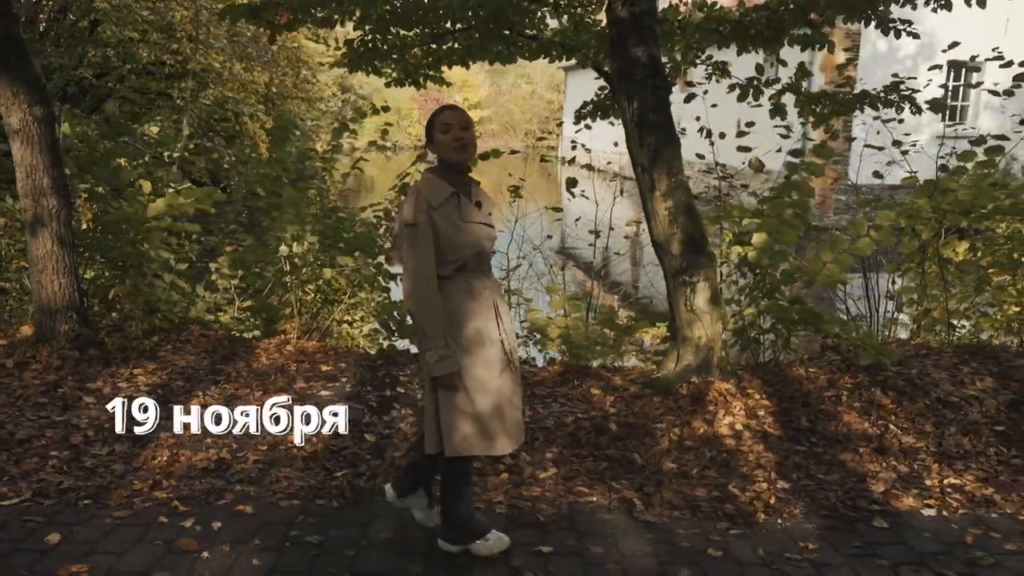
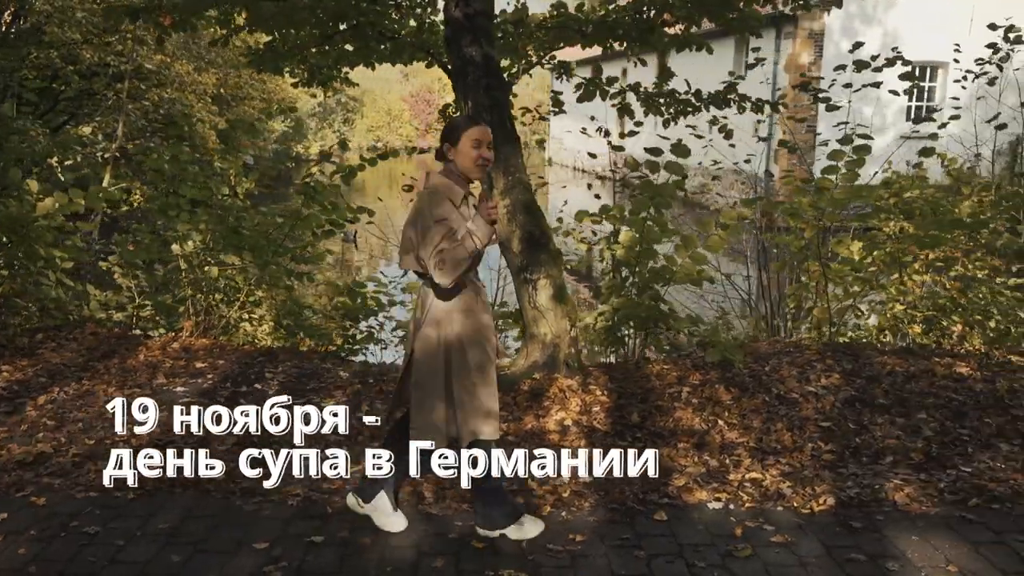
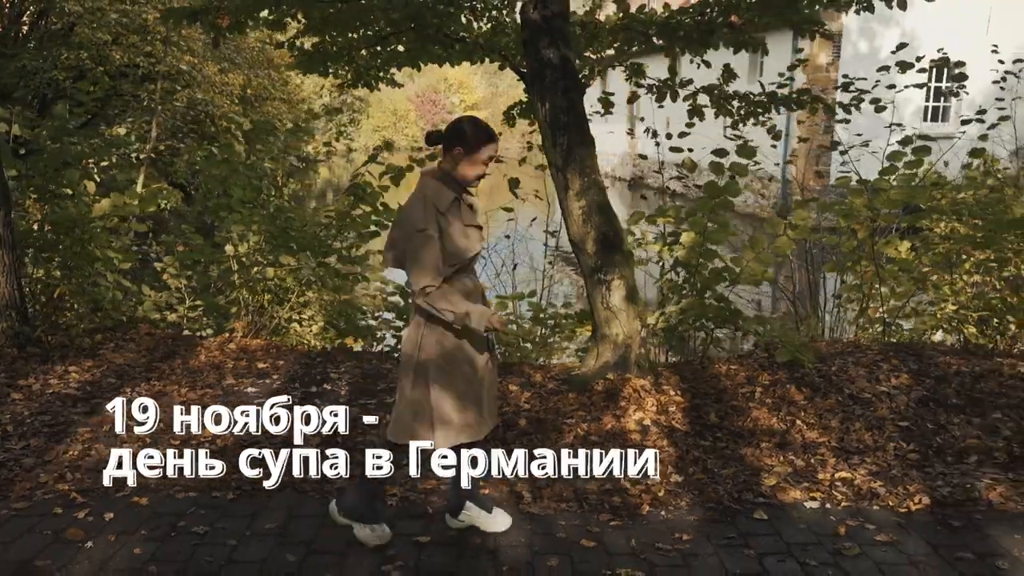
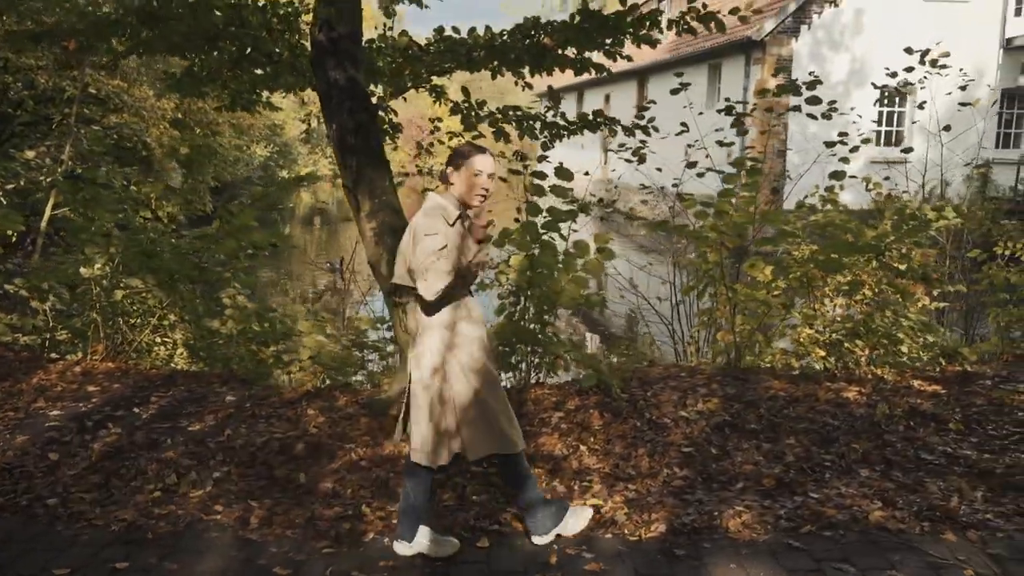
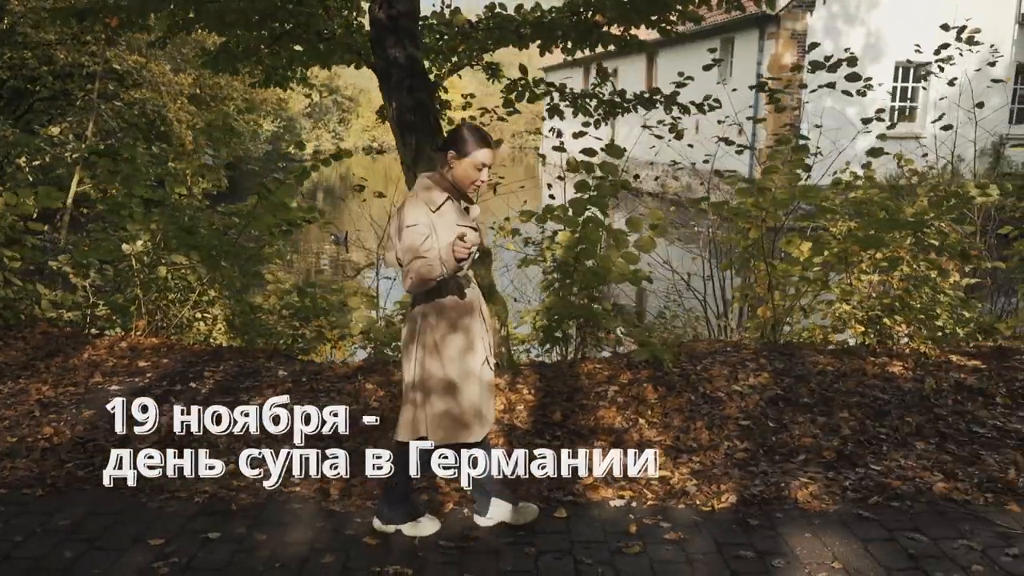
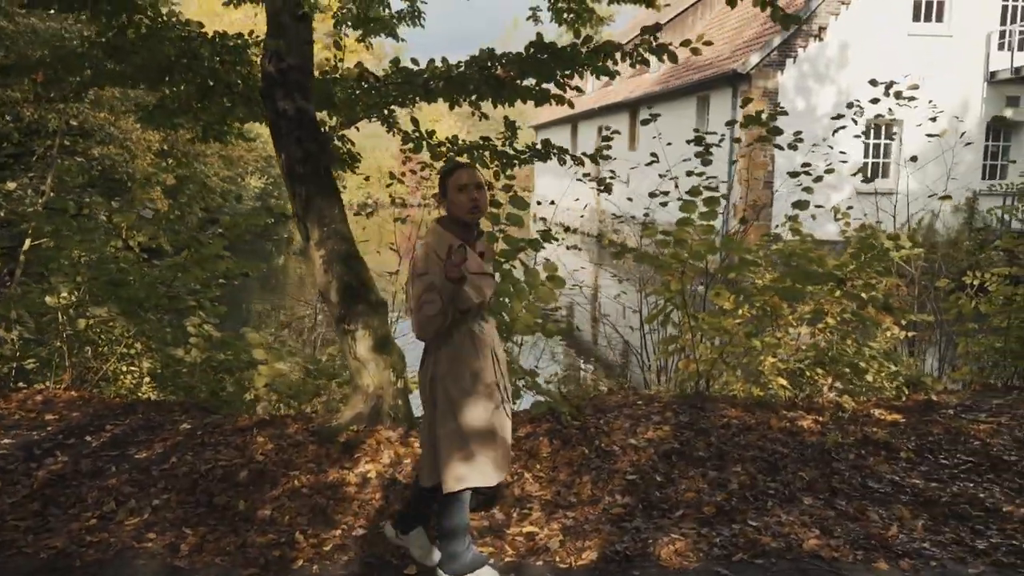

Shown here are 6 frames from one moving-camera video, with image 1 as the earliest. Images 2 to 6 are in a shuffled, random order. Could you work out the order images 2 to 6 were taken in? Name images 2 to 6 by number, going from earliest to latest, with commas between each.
3, 2, 5, 4, 6
